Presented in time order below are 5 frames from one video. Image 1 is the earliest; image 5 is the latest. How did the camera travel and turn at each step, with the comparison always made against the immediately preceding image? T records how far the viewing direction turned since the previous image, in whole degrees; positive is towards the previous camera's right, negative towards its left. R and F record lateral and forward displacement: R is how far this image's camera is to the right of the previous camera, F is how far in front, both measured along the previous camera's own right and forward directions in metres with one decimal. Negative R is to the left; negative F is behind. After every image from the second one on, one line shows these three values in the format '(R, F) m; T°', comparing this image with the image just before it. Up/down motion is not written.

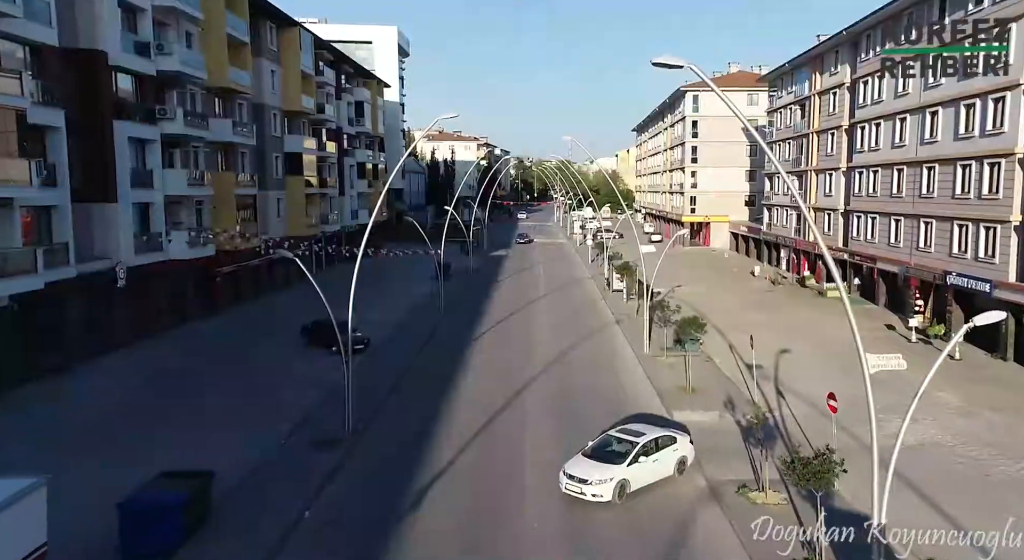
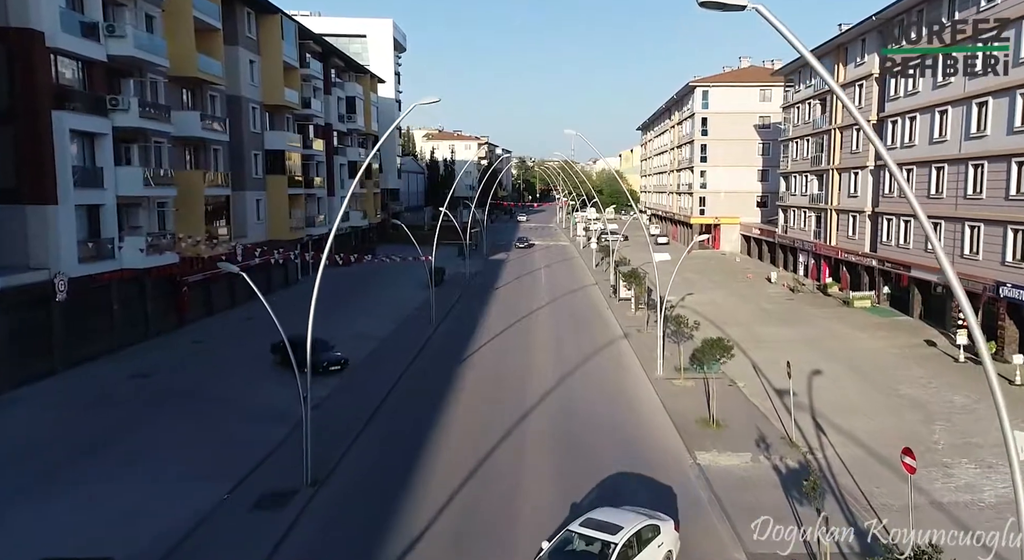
(+0.2, +3.3) m; 0°
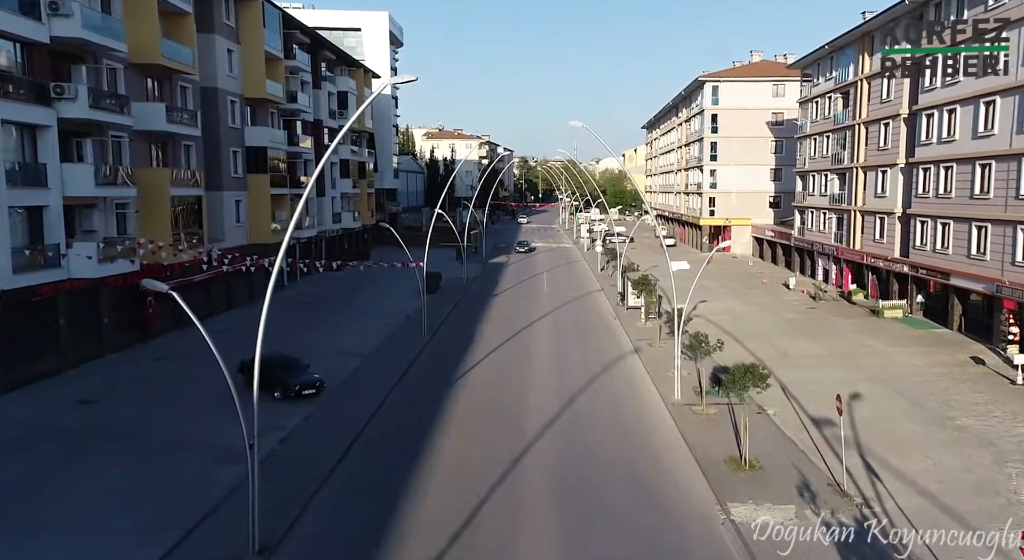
(+0.1, +3.0) m; 0°
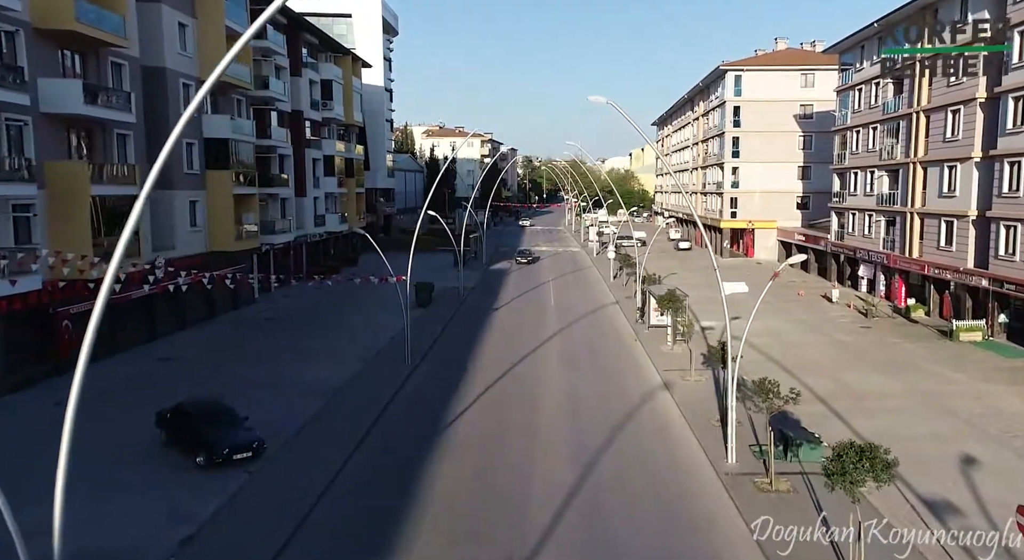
(+0.1, +5.6) m; 0°
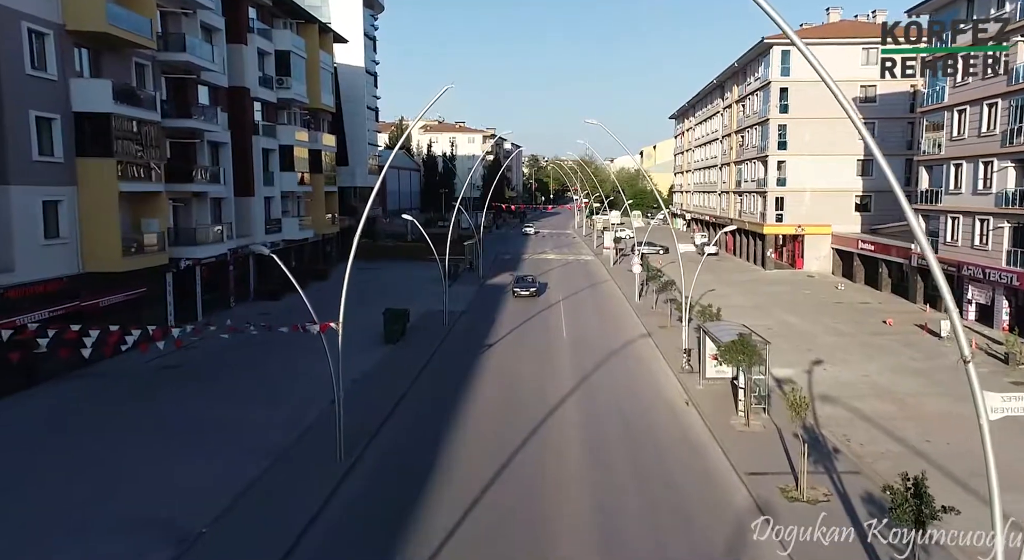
(+0.3, +9.8) m; 0°
